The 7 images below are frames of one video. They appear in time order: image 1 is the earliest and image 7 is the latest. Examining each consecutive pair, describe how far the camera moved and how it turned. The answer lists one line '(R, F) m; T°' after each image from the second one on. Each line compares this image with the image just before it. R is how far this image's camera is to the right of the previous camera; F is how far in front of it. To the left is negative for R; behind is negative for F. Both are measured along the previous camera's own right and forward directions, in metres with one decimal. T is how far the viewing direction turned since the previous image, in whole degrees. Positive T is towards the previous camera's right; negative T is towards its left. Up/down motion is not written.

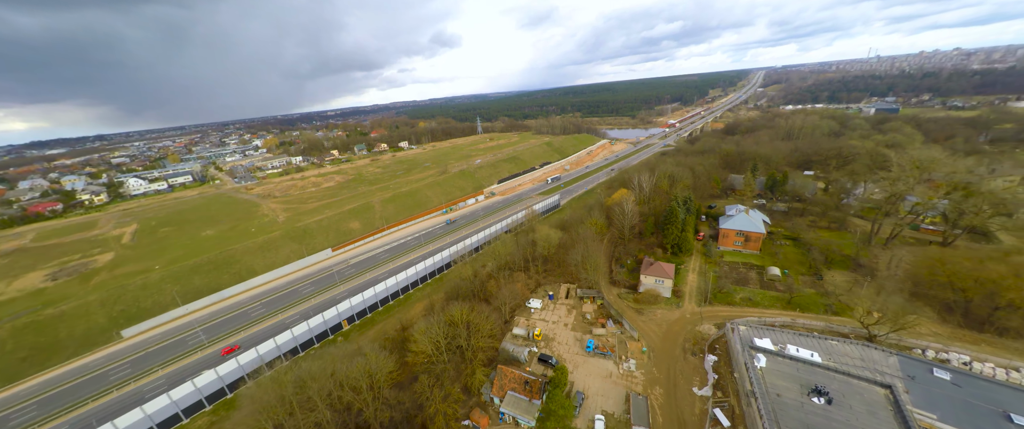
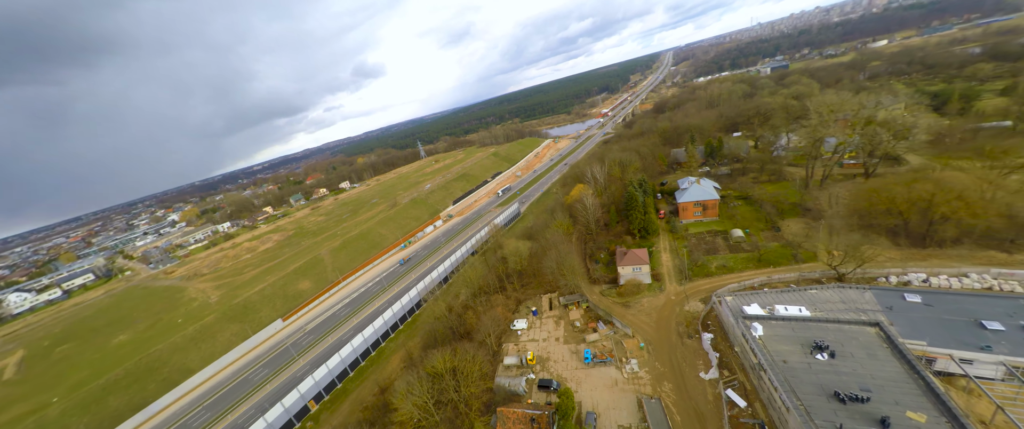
(+0.2, +2.1) m; +7°
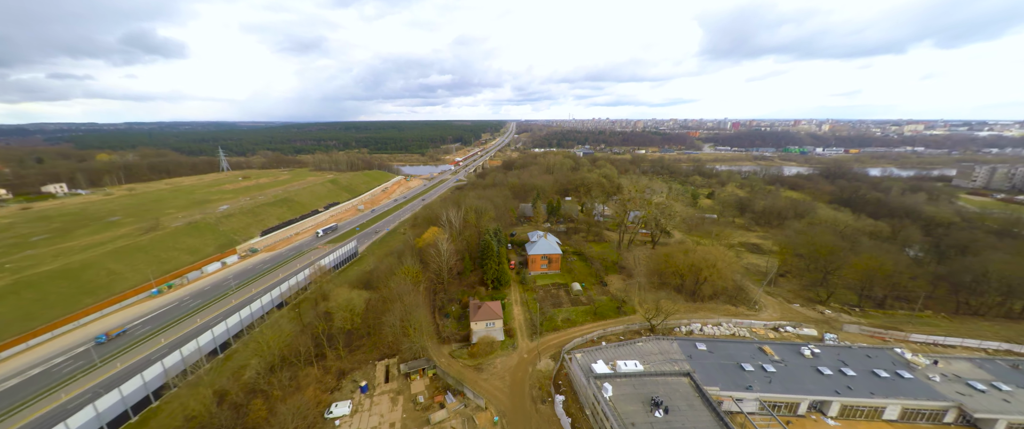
(-0.1, +4.0) m; +28°
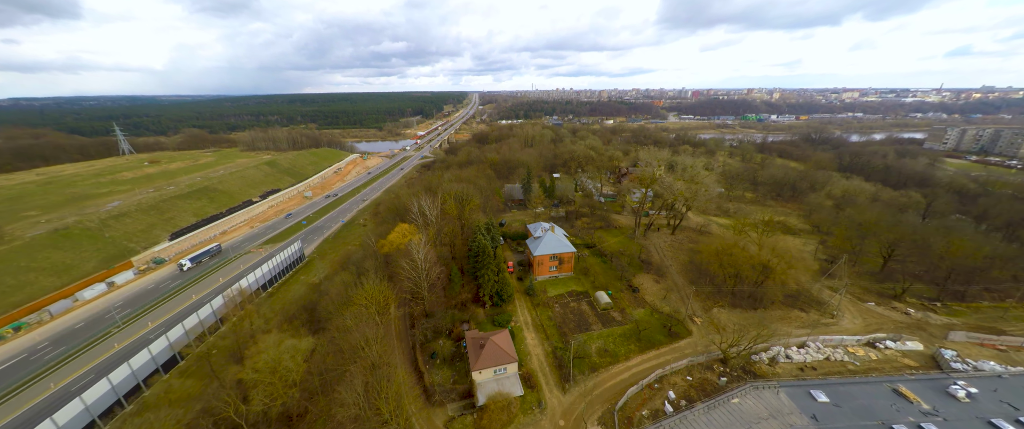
(-3.1, +10.2) m; +6°
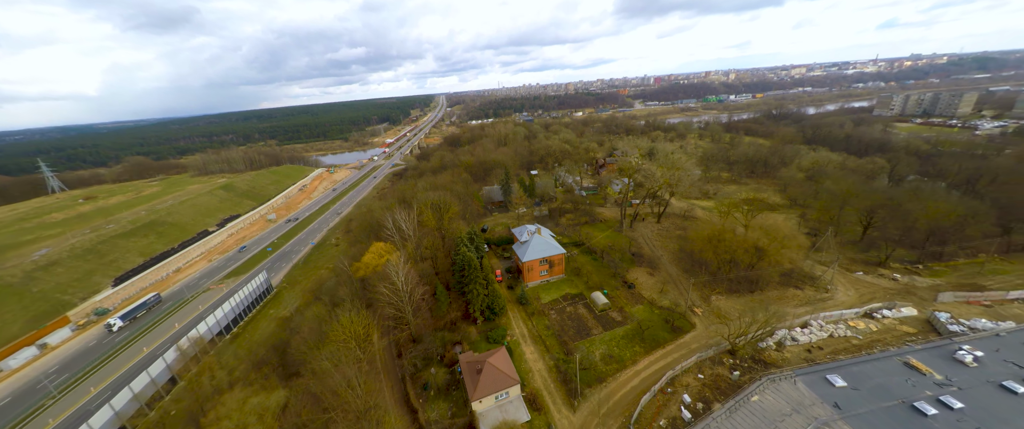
(-0.3, +1.9) m; +4°
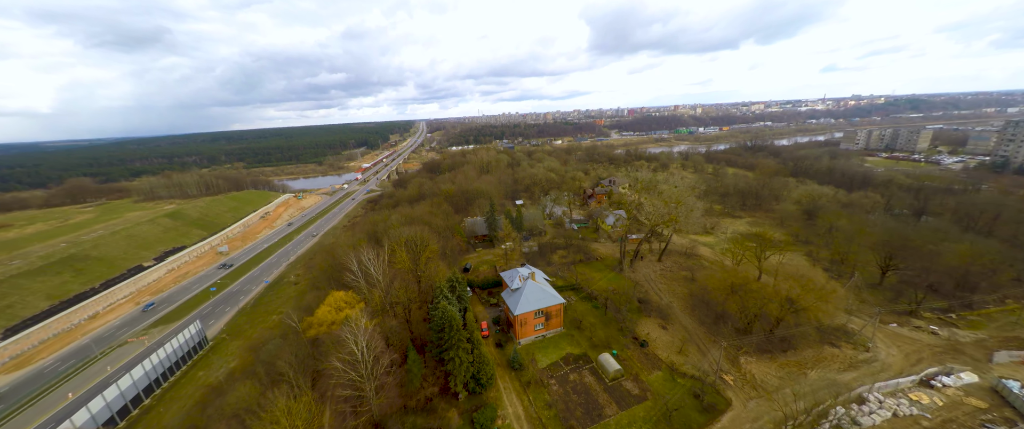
(-0.8, +4.3) m; +4°
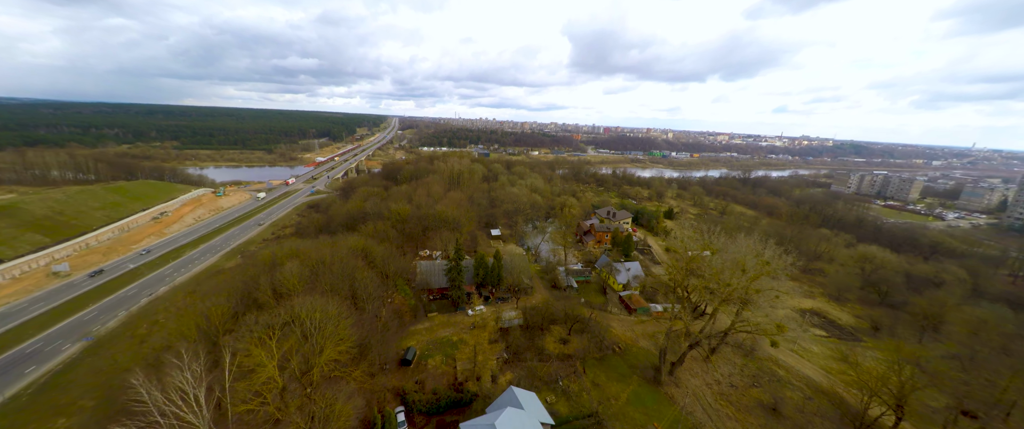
(-0.9, +13.6) m; +6°
